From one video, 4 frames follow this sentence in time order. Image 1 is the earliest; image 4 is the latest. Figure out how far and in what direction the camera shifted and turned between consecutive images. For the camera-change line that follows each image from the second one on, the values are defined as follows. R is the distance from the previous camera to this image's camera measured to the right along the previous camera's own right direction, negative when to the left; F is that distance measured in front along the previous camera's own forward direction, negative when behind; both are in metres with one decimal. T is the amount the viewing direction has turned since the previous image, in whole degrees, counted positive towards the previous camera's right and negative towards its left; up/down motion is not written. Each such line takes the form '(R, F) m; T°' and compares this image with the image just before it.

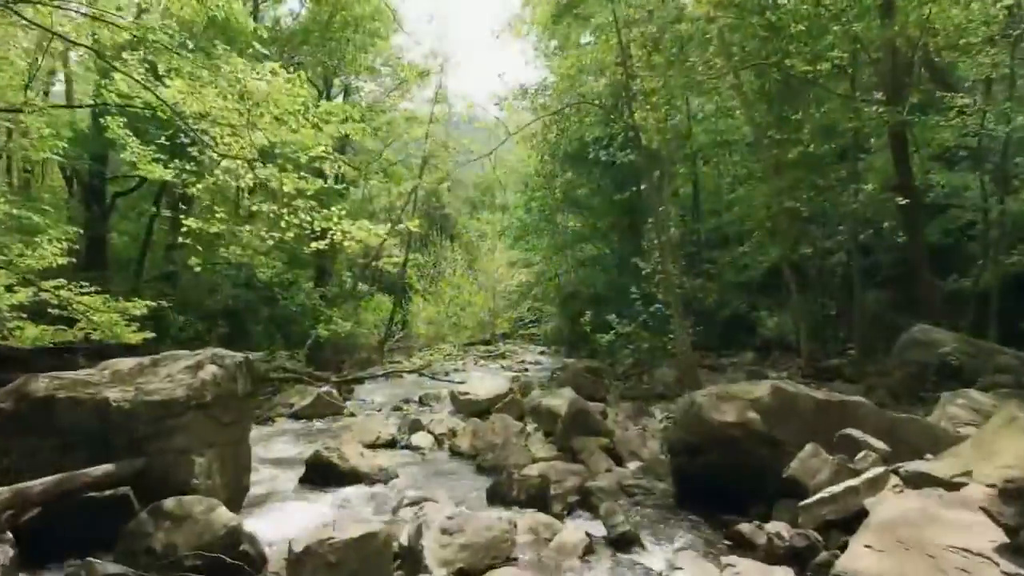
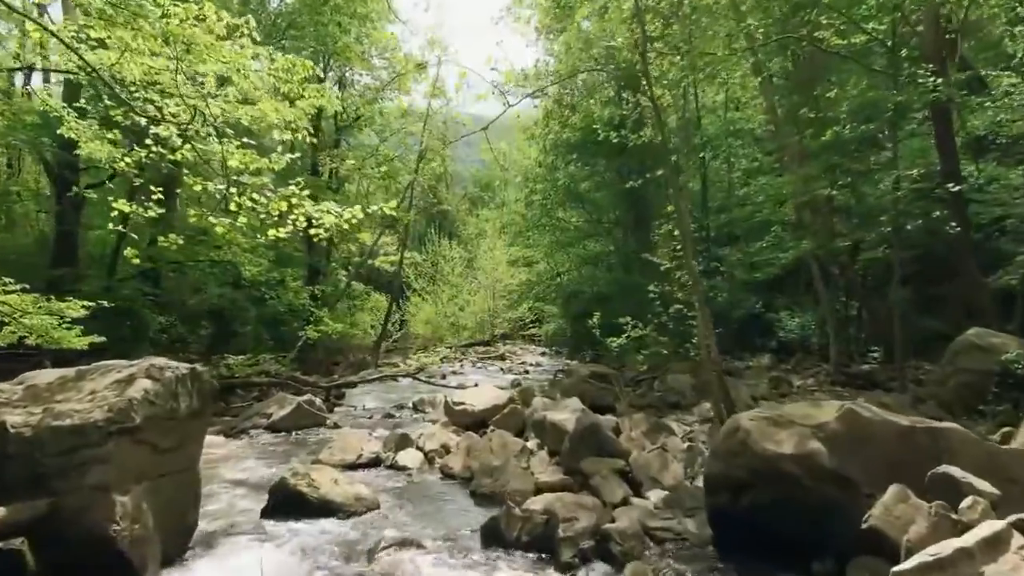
(0.0, +1.3) m; 0°
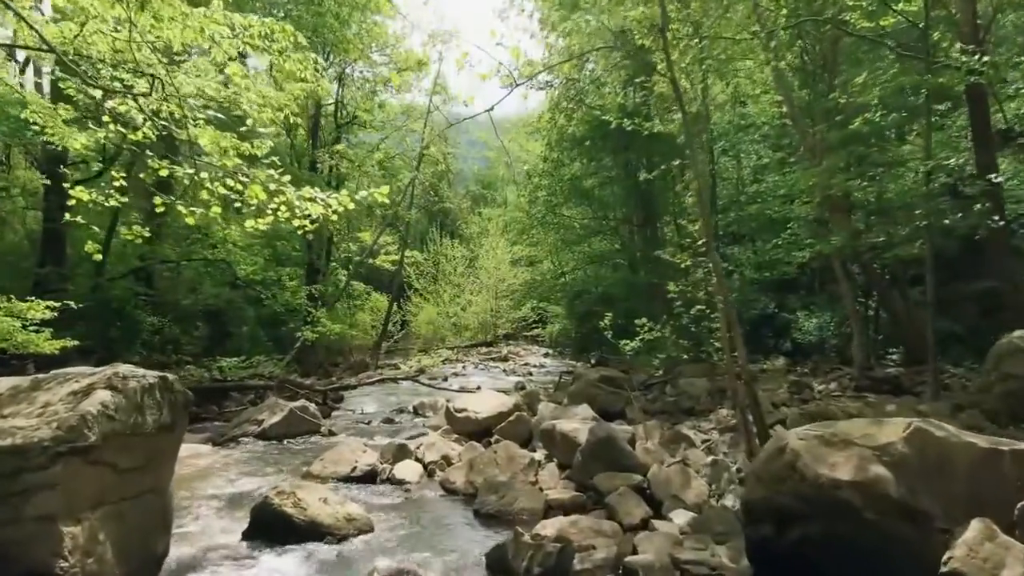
(-0.1, +0.7) m; 0°
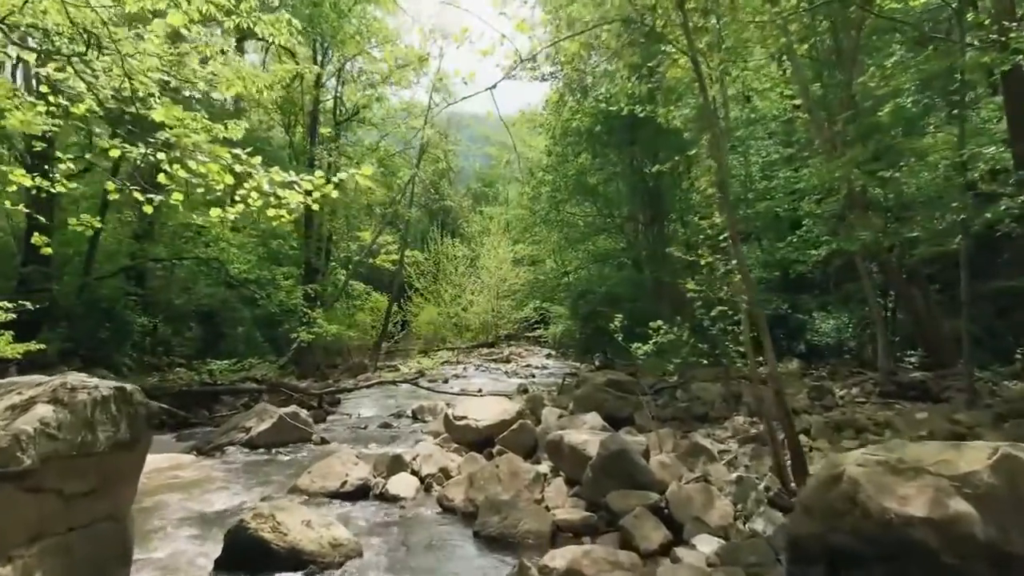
(0.0, +0.7) m; 0°
